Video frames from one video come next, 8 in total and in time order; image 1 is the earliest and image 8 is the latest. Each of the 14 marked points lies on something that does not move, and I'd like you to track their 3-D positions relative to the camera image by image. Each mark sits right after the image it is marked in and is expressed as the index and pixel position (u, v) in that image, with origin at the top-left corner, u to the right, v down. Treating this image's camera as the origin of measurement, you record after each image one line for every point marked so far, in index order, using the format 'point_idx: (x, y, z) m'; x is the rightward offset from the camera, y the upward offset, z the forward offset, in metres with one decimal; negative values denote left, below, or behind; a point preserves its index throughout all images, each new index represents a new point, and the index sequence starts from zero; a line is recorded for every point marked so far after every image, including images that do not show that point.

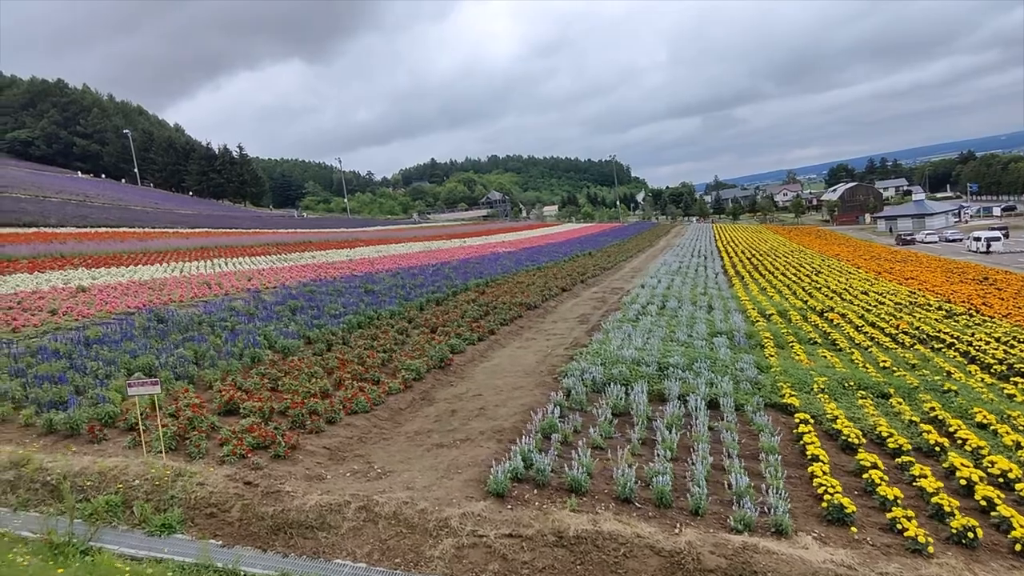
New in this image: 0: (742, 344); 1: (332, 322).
0: (+3.5, -0.9, +9.2) m
1: (-2.6, -0.5, +9.1) m
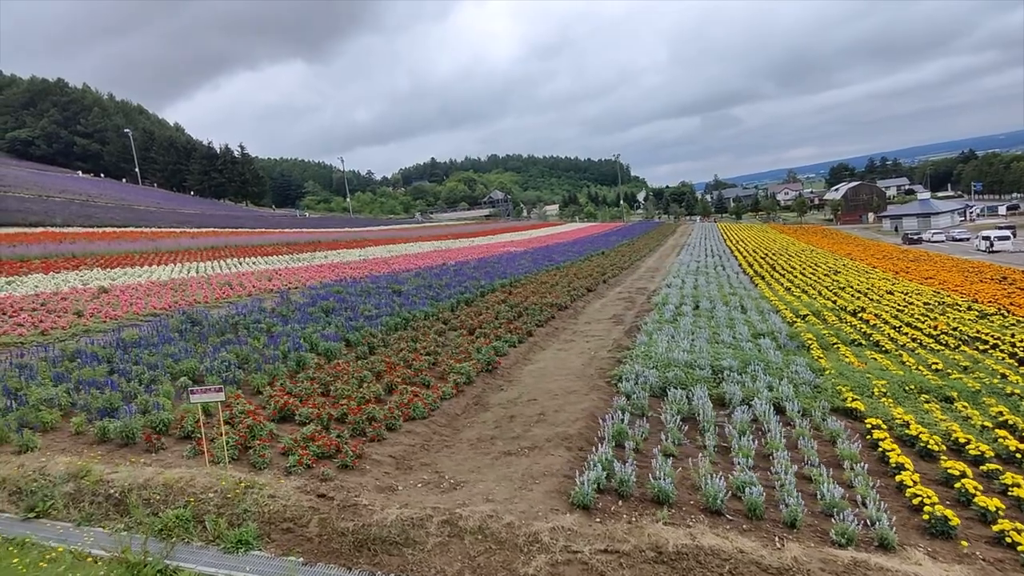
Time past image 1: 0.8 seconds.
0: (+4.1, -0.9, +9.0) m
1: (-2.0, -0.5, +8.9) m
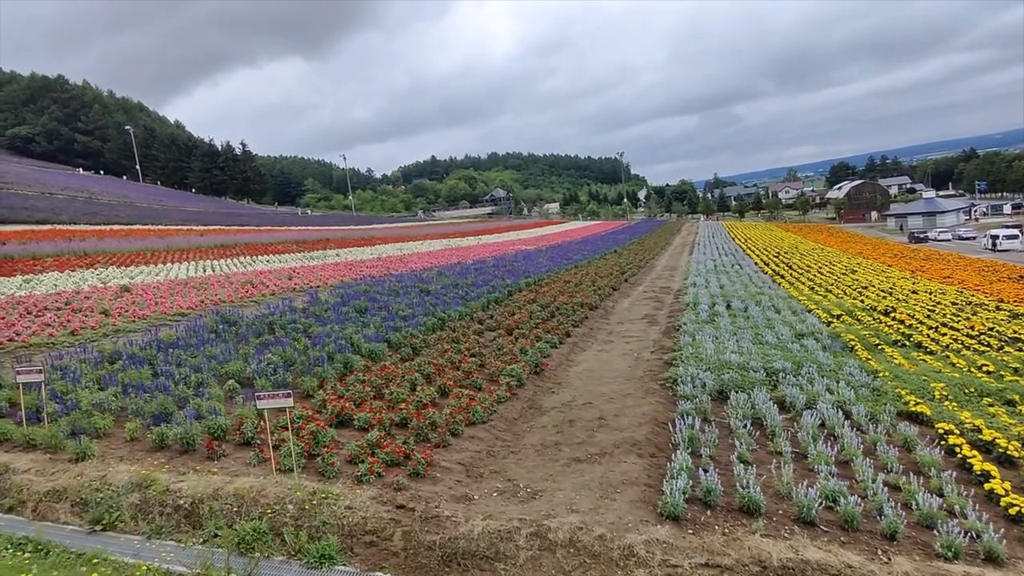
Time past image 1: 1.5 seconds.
0: (+4.7, -0.9, +8.8) m
1: (-1.5, -0.5, +8.7) m
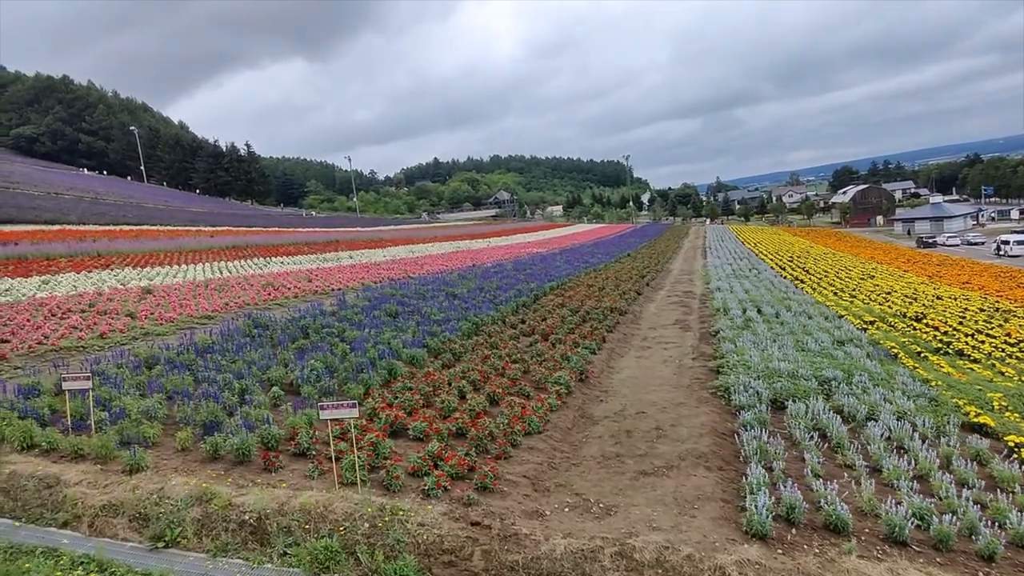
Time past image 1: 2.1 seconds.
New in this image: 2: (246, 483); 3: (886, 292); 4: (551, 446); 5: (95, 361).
0: (+5.2, -0.9, +8.6) m
1: (-0.9, -0.6, +8.5) m
2: (-1.9, -1.4, +4.2) m
3: (+10.5, -0.1, +17.1) m
4: (+0.3, -1.4, +5.4) m
5: (-4.5, -0.8, +6.6) m
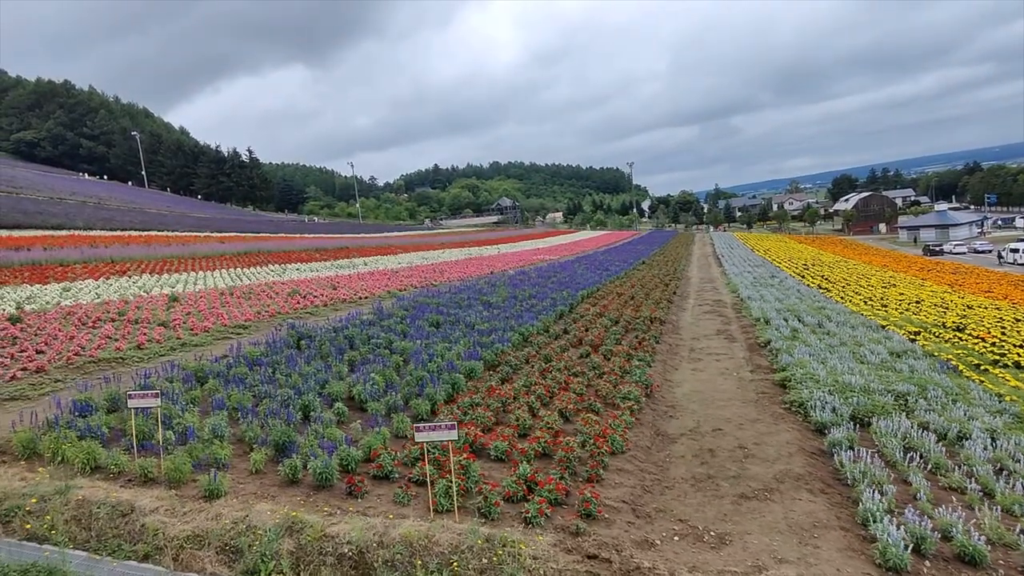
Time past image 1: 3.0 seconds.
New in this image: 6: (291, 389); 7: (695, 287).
0: (+5.9, -1.1, +8.4) m
1: (-0.2, -0.7, +8.2) m
2: (-1.1, -1.4, +3.9) m
3: (+11.1, -0.4, +16.8) m
4: (+1.0, -1.5, +5.1) m
5: (-3.8, -0.9, +6.3) m
6: (-2.1, -1.0, +5.9) m
7: (+5.6, 0.0, +18.5) m
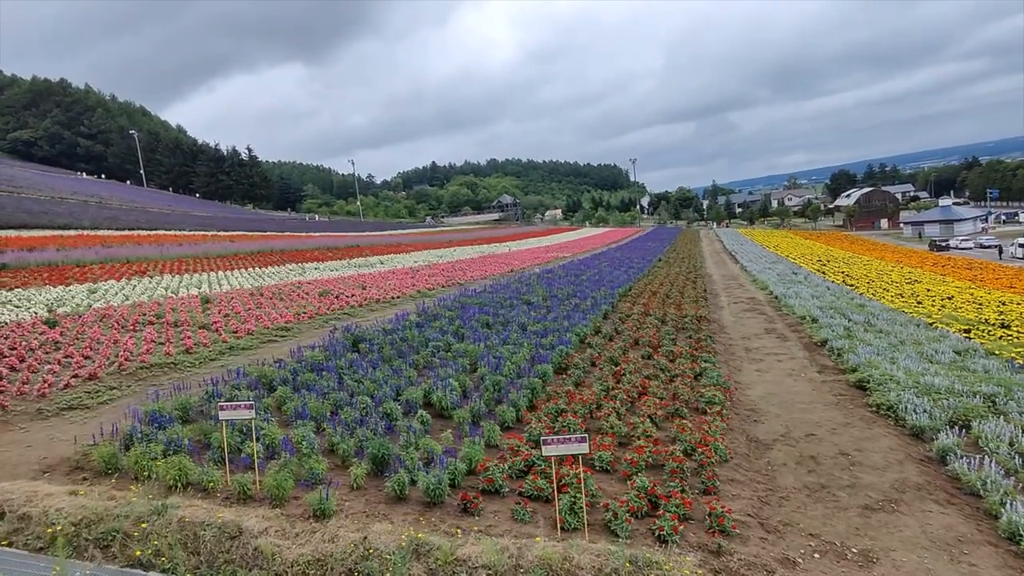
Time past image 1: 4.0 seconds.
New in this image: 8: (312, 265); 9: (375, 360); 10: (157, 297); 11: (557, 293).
0: (+6.7, -1.0, +8.2) m
1: (+0.5, -0.7, +8.0) m
2: (-0.3, -1.5, +3.7) m
3: (+11.9, -0.2, +16.6) m
4: (+1.9, -1.5, +4.8) m
5: (-3.0, -0.9, +6.0) m
6: (-1.4, -1.0, +5.6) m
7: (+6.3, +0.1, +18.3) m
8: (-6.4, +0.7, +19.2) m
9: (-1.5, -0.8, +6.7) m
10: (-6.6, -0.2, +11.3) m
11: (+0.9, -0.1, +12.2) m
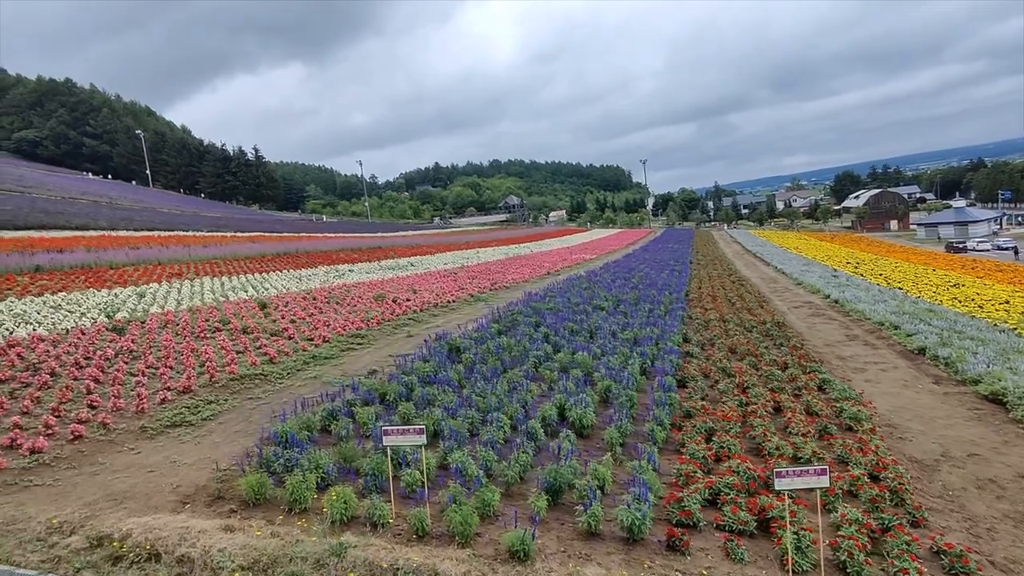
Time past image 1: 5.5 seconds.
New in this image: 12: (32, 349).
0: (+7.9, -1.1, +7.7) m
1: (+1.8, -0.8, +7.5) m
2: (+0.9, -1.5, +3.2) m
3: (+13.1, -0.3, +16.2) m
4: (+3.1, -1.6, +4.4) m
5: (-1.8, -1.0, +5.6) m
6: (-0.1, -1.1, +5.2) m
7: (+7.5, 0.0, +17.9) m
8: (-5.2, +0.6, +18.7) m
9: (-0.3, -0.9, +6.3) m
10: (-5.4, -0.2, +10.8) m
11: (+2.1, -0.2, +11.7) m
12: (-5.6, -0.7, +7.1) m
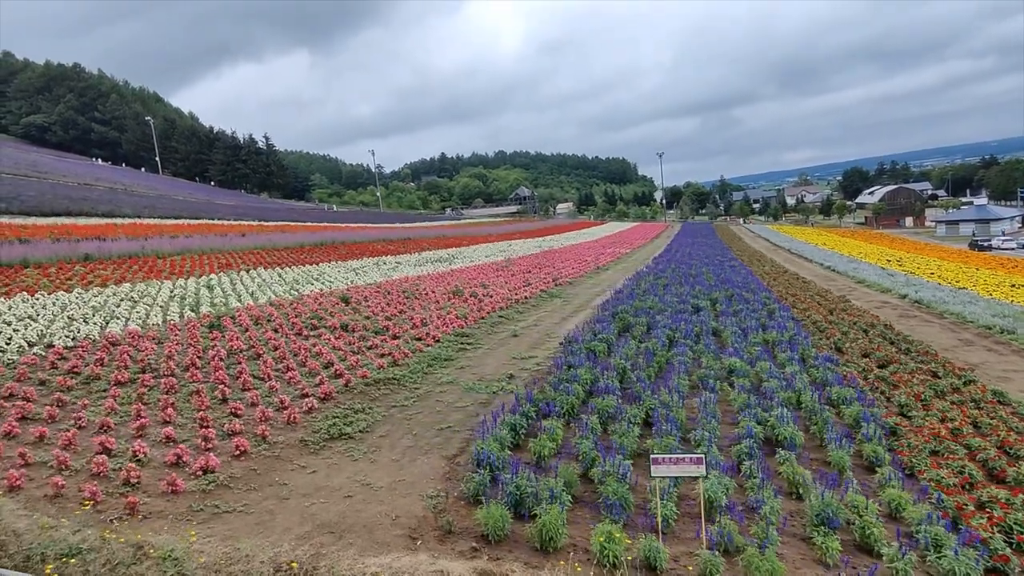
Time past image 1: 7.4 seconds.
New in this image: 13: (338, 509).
0: (+9.5, -1.2, +7.2) m
1: (+3.3, -0.8, +7.0) m
2: (+2.4, -1.6, +2.7) m
3: (+14.6, -0.4, +15.7) m
4: (+4.6, -1.6, +3.9) m
5: (-0.3, -1.0, +5.1) m
6: (+1.4, -1.1, +4.7) m
7: (+9.0, +0.1, +17.4) m
8: (-3.6, +0.8, +18.2) m
9: (+1.2, -0.9, +5.8) m
10: (-3.8, -0.1, +10.3) m
11: (+3.7, -0.2, +11.2) m
12: (-4.0, -0.6, +6.5) m
13: (-1.1, -1.3, +3.7) m
